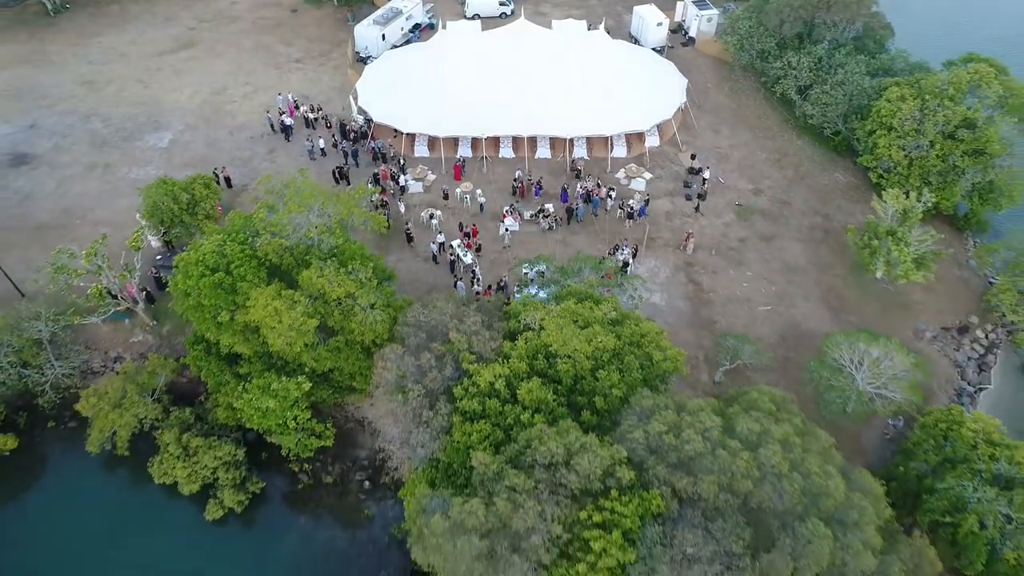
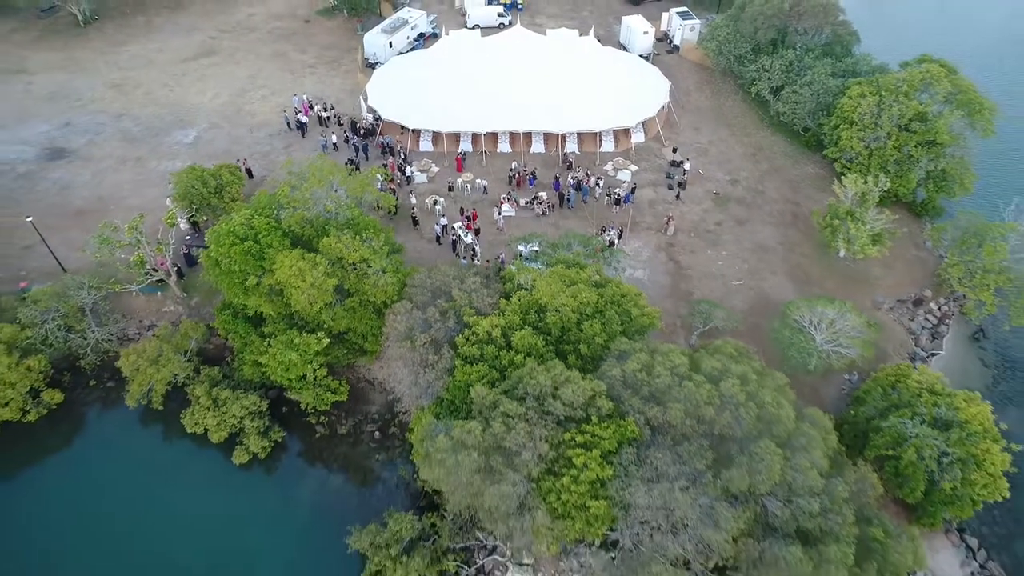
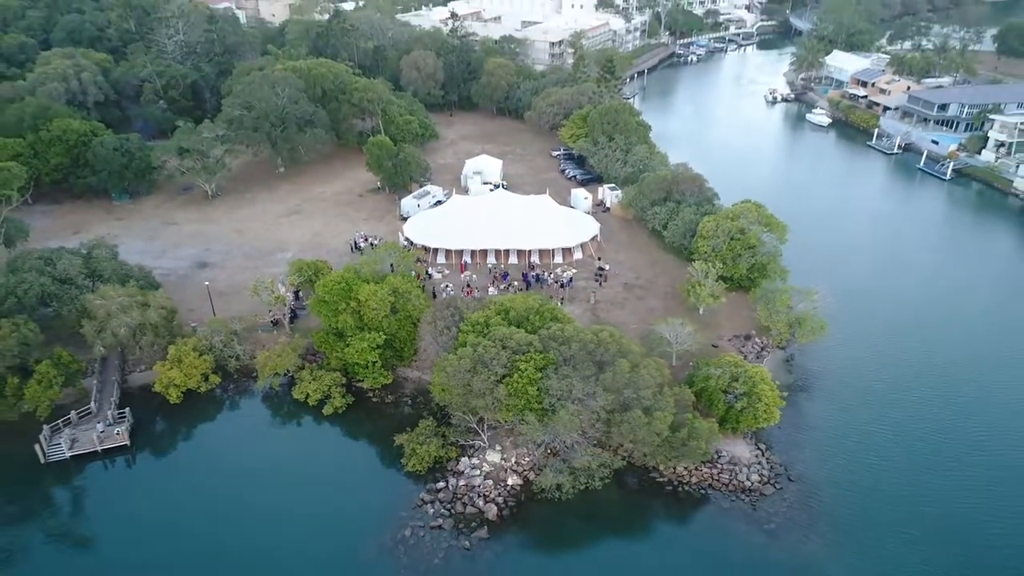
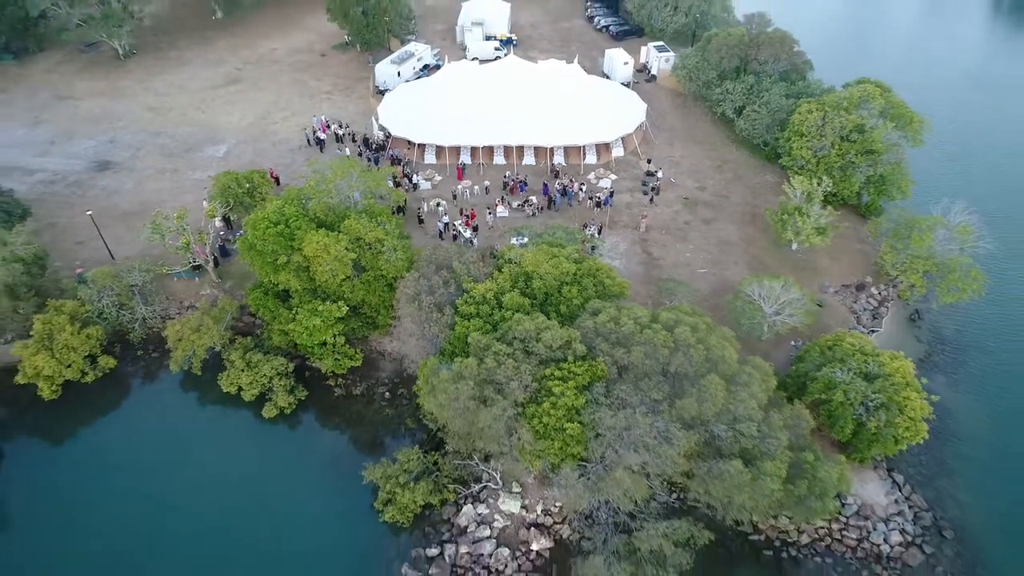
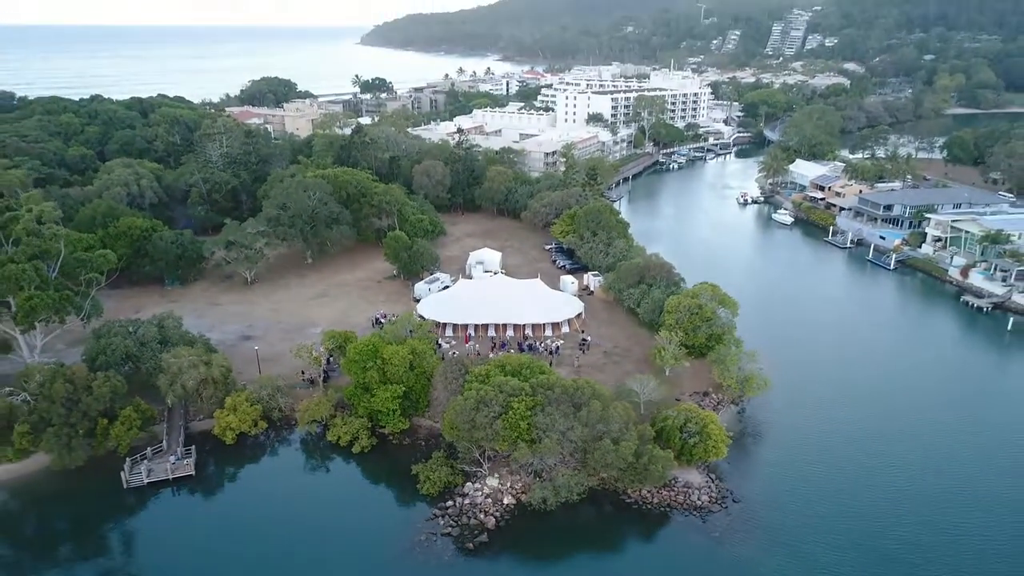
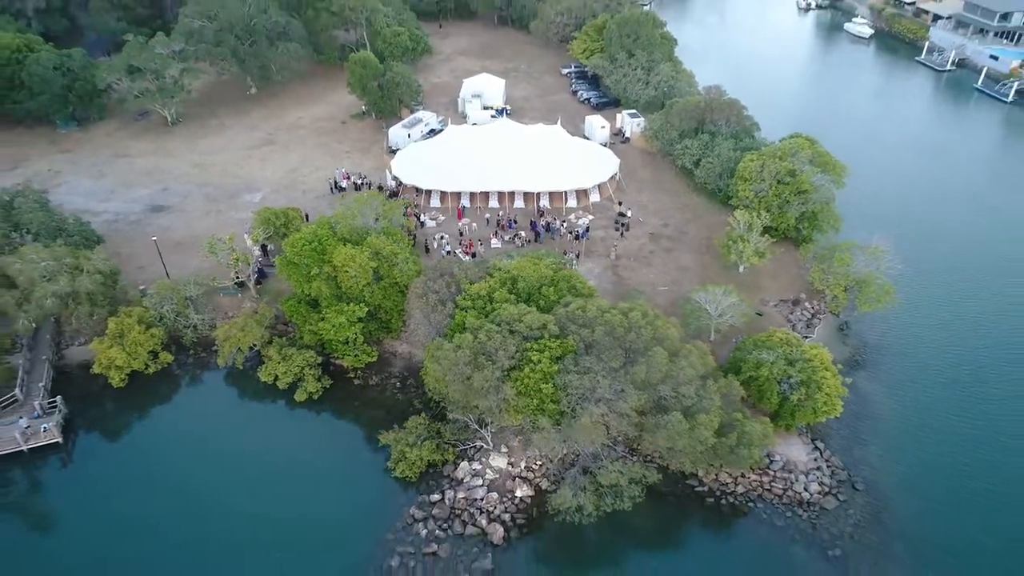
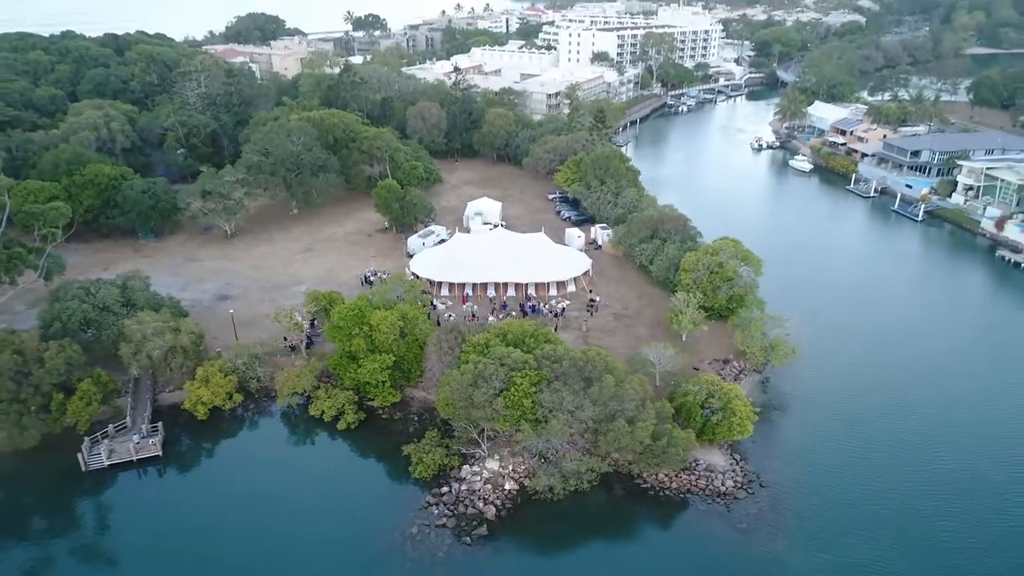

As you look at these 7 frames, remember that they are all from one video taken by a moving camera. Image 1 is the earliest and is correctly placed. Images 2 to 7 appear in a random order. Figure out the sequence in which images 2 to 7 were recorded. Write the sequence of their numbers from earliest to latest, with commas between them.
2, 4, 6, 3, 7, 5
